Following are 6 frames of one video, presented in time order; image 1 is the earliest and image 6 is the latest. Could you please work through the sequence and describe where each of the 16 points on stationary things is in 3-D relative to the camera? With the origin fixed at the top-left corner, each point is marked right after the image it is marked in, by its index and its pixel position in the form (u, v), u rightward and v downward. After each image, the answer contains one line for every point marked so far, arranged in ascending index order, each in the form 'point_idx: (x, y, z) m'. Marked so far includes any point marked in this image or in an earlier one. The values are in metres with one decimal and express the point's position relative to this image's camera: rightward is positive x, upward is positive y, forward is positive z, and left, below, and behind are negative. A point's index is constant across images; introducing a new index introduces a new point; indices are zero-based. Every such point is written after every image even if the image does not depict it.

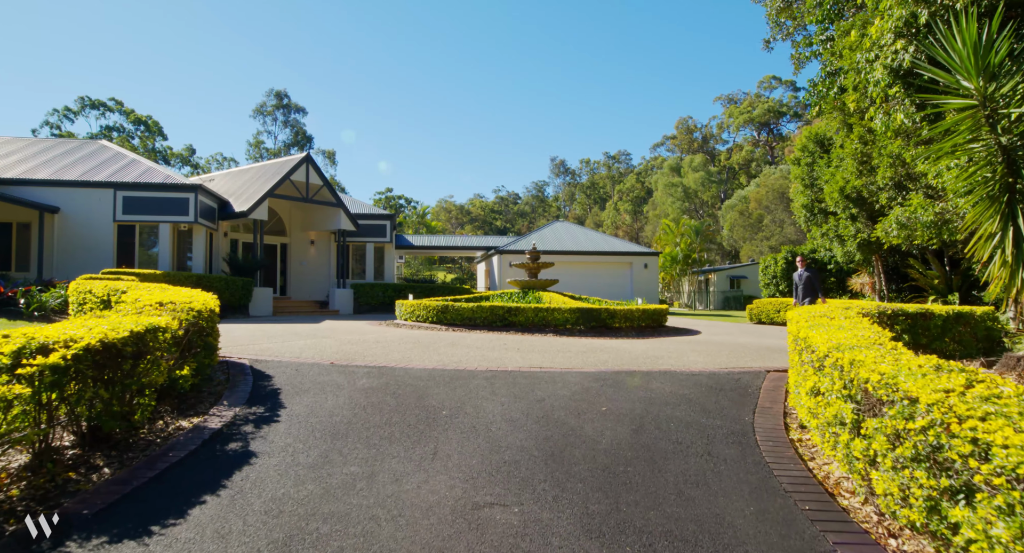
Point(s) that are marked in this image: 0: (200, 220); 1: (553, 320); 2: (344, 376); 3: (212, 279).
0: (-8.8, +1.6, +15.4) m
1: (+0.9, -0.9, +11.4) m
2: (-1.8, -1.1, +5.8) m
3: (-8.2, 0.0, +14.8) m
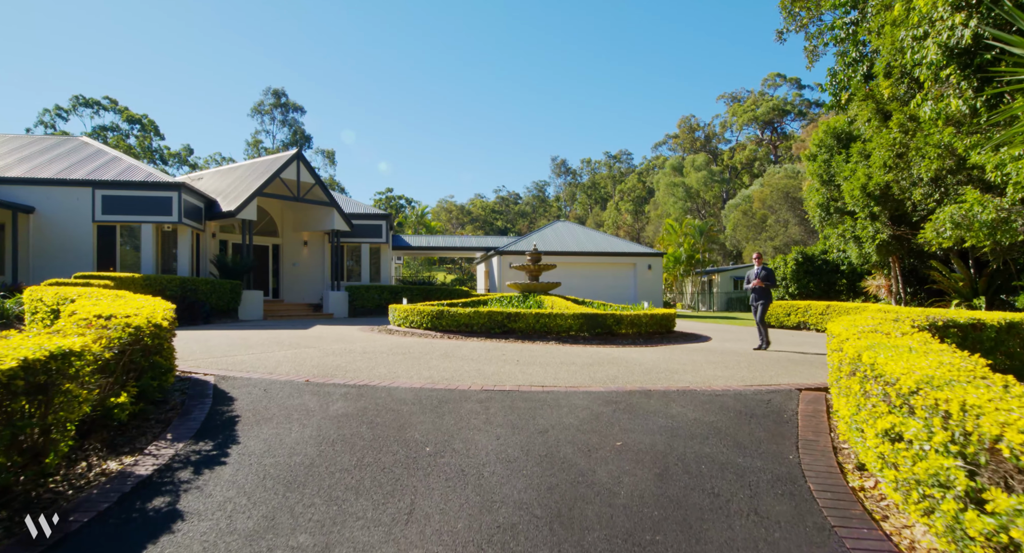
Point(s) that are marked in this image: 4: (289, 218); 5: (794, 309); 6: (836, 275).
0: (-8.8, +1.5, +14.6) m
1: (+0.9, -1.0, +10.7) m
2: (-1.8, -1.2, +5.1) m
3: (-8.2, -0.1, +14.0) m
4: (-8.2, +2.2, +20.0) m
5: (+9.0, -1.0, +17.4) m
6: (+11.5, +0.1, +19.2) m
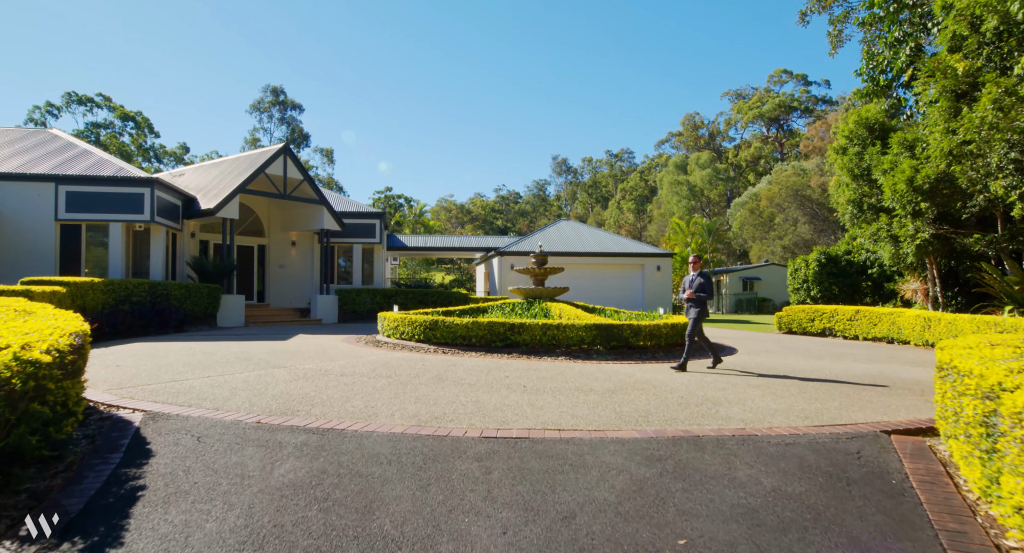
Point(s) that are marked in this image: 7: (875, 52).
0: (-8.8, +1.4, +13.4) m
1: (+0.9, -1.1, +9.4) m
2: (-1.8, -1.3, +3.8) m
3: (-8.1, -0.2, +12.8) m
4: (-8.2, +2.1, +18.7) m
5: (+9.1, -1.1, +16.1) m
6: (+11.6, 0.0, +17.9) m
7: (+7.9, +4.9, +11.7) m
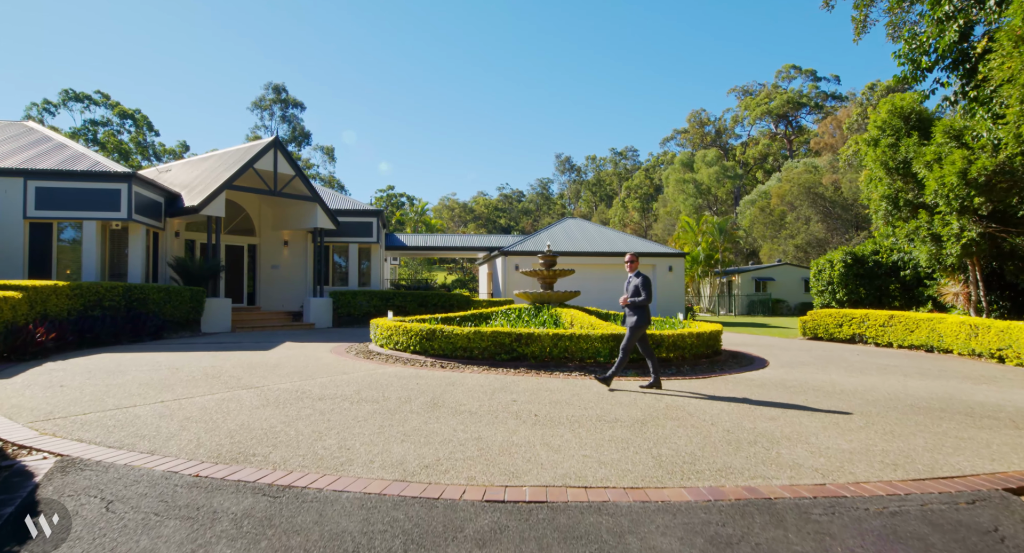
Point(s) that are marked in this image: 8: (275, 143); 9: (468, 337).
0: (-8.6, +1.4, +12.4) m
1: (+1.0, -1.2, +8.4) m
2: (-1.7, -1.3, +2.8) m
3: (-8.0, -0.2, +11.8) m
4: (-8.0, +2.1, +17.7) m
5: (+9.2, -1.2, +15.0) m
6: (+11.7, -0.1, +16.8) m
7: (+8.0, +4.8, +10.6) m
8: (-6.8, +3.8, +15.5) m
9: (-0.7, -1.0, +8.6) m
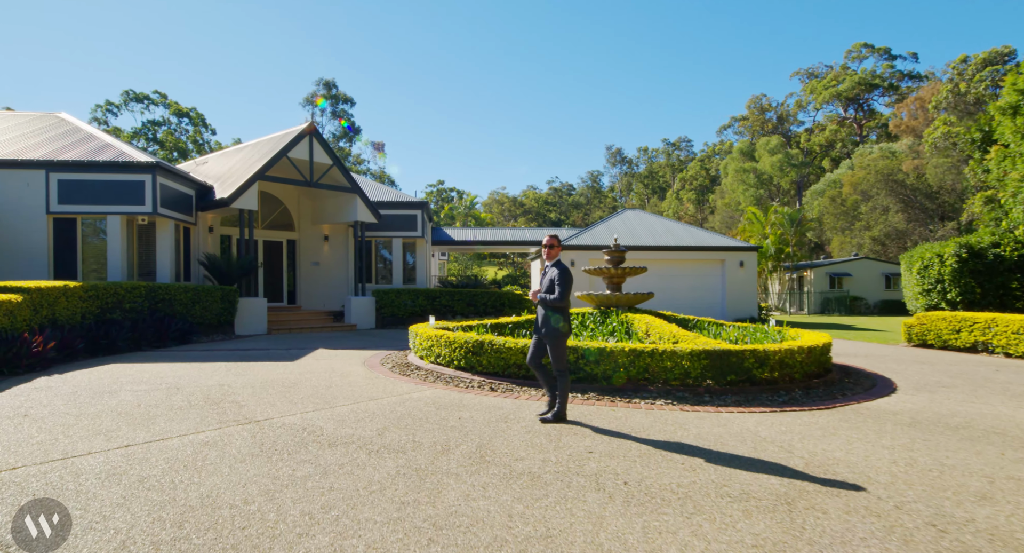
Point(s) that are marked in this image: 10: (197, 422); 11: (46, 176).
0: (-7.4, +1.4, +11.5) m
1: (+1.8, -1.2, +6.6) m
2: (-1.4, -1.4, +1.3) m
3: (-6.8, -0.2, +10.8) m
4: (-6.3, +2.1, +16.7) m
5: (+10.6, -1.1, +12.5) m
6: (+13.3, 0.0, +14.1) m
7: (+9.0, +4.8, +8.2) m
8: (-5.3, +3.9, +14.3) m
9: (+0.1, -1.0, +7.0) m
10: (-2.9, -1.3, +4.8) m
11: (-9.6, +2.1, +11.2) m
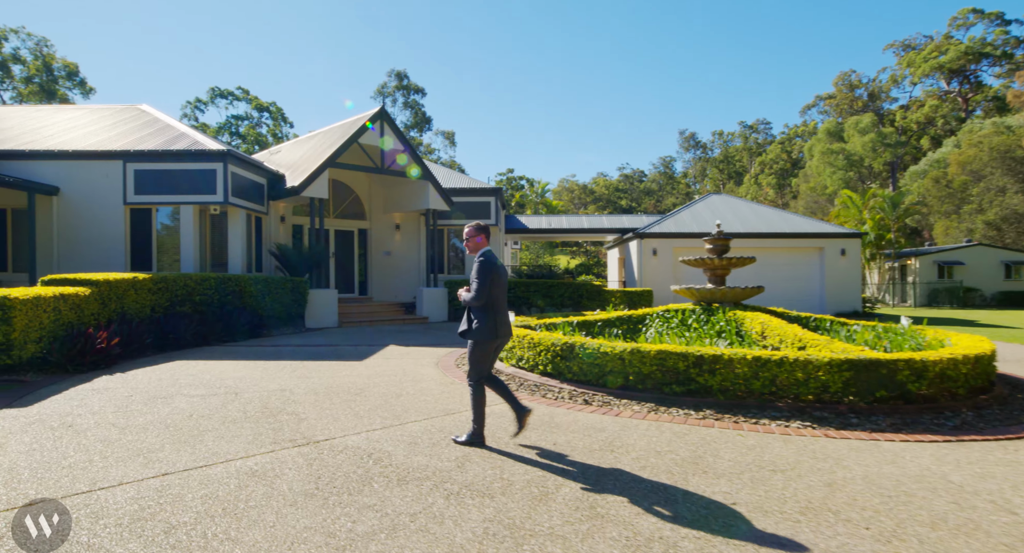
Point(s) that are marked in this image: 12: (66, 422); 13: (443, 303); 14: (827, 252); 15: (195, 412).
0: (-5.8, +1.6, +11.2) m
1: (+2.8, -1.1, +5.3) m
2: (-1.0, -1.4, +0.5) m
3: (-5.3, 0.0, +10.5) m
4: (-4.0, +2.4, +16.3) m
5: (+12.3, -0.9, +10.1) m
6: (+15.1, +0.2, +11.3) m
7: (+10.1, +4.9, +5.9) m
8: (-3.3, +4.1, +13.7) m
9: (+1.2, -0.9, +5.9) m
10: (-2.1, -1.3, +4.1) m
11: (-8.0, +2.2, +11.2) m
12: (-3.8, -1.2, +4.5) m
13: (-1.9, -0.7, +14.9) m
14: (+10.9, +0.8, +18.5) m
15: (-2.9, -1.3, +4.8) m
